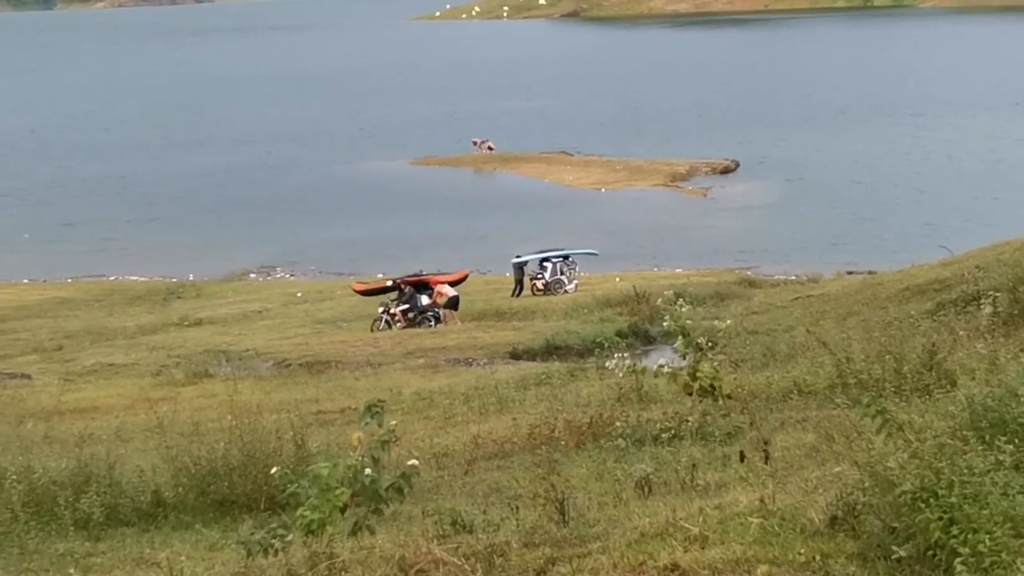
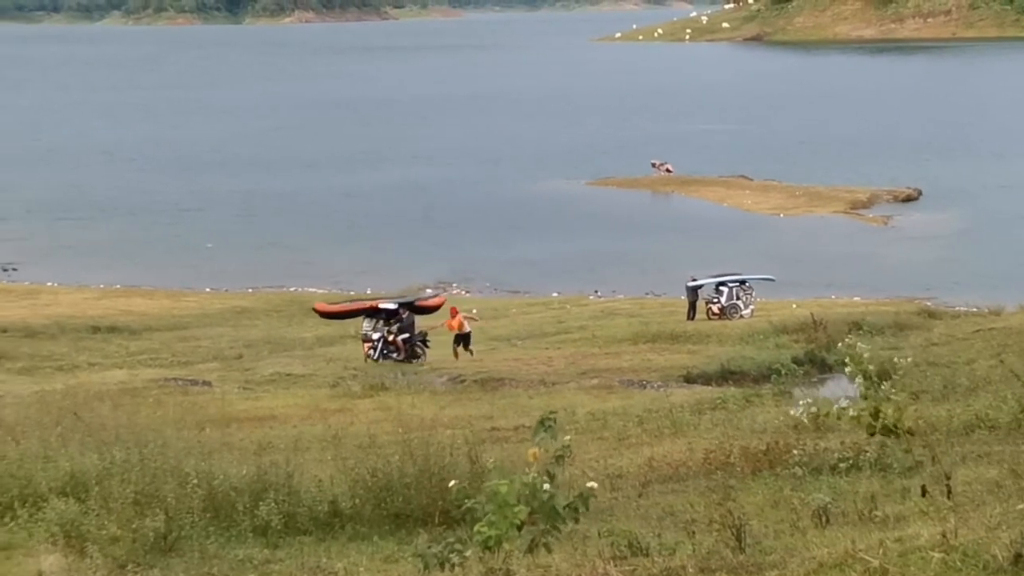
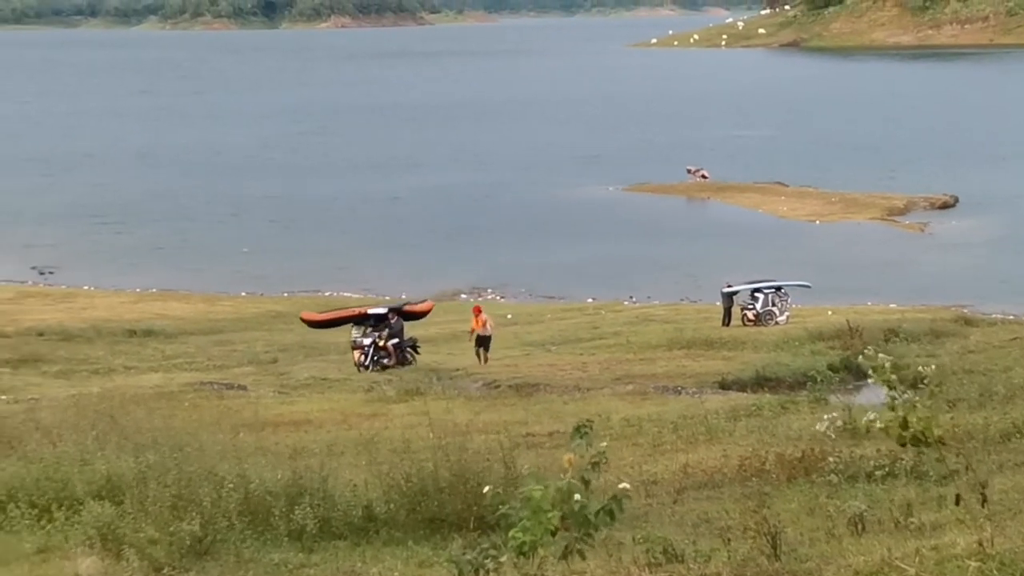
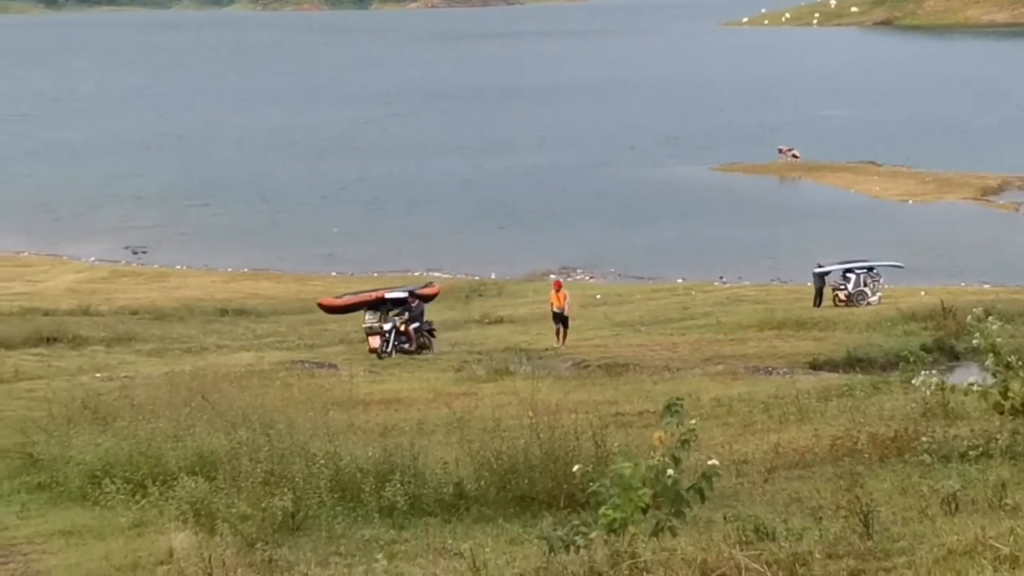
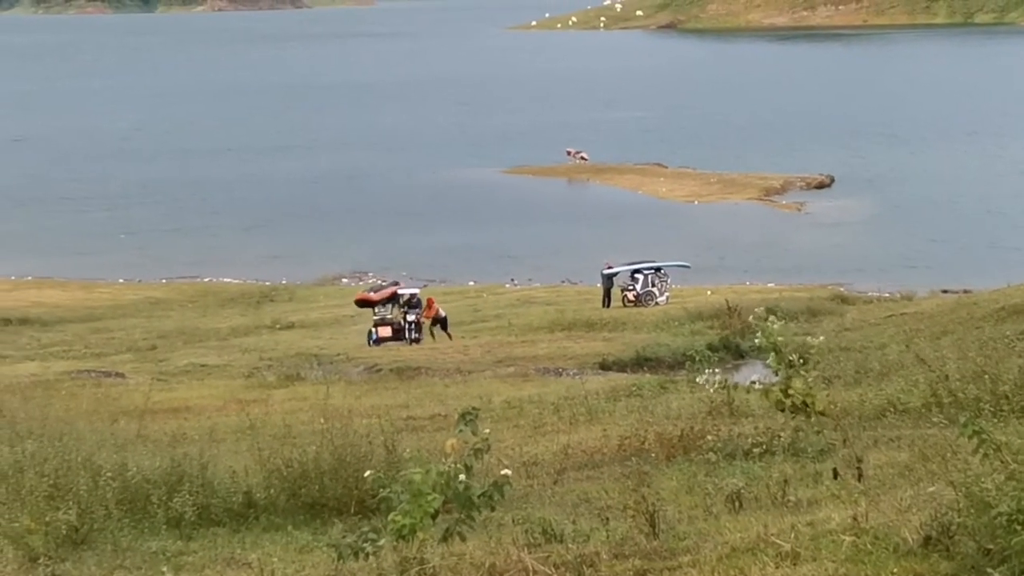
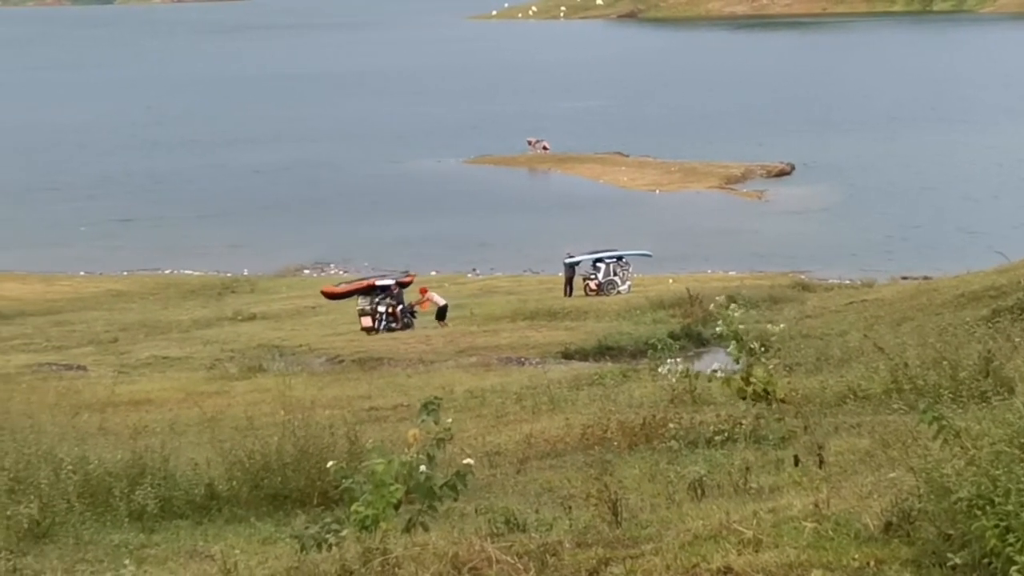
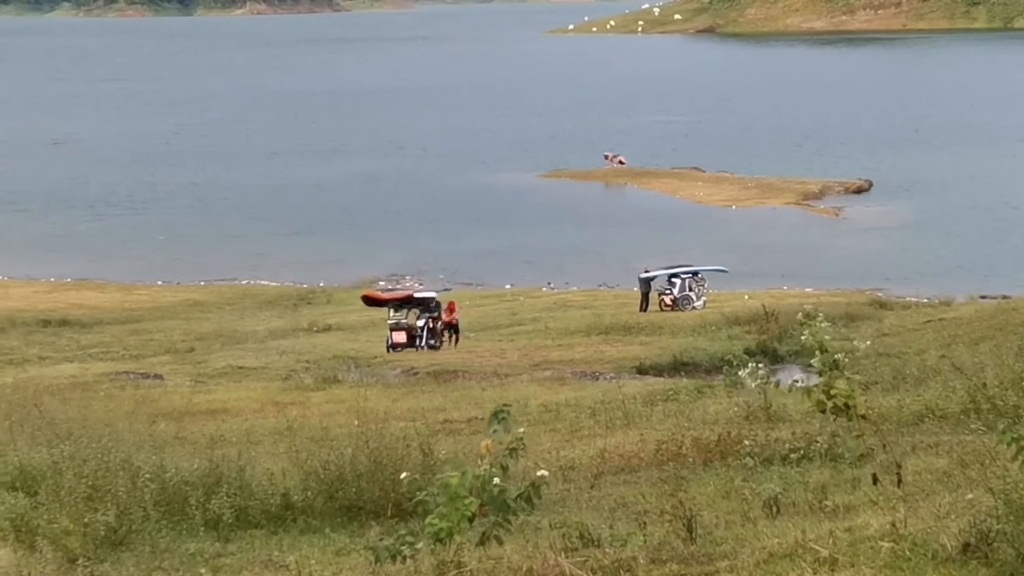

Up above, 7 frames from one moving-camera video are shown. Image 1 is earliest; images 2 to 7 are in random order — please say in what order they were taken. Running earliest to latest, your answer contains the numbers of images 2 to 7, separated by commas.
6, 5, 7, 2, 3, 4
